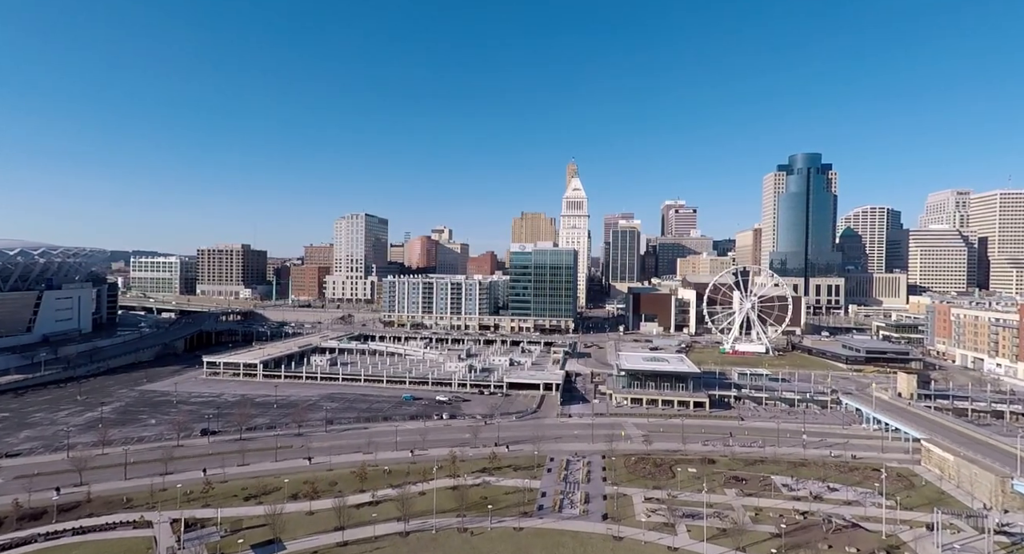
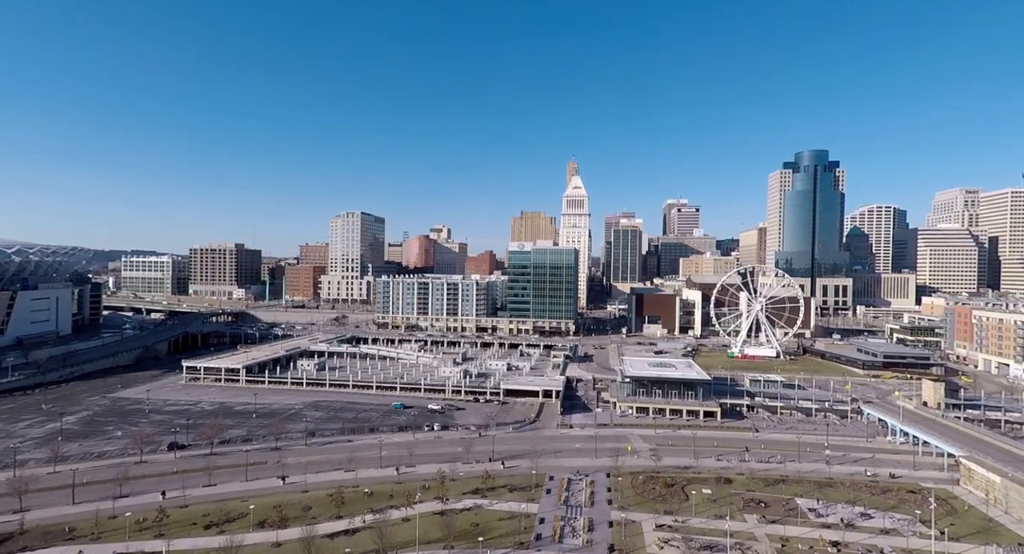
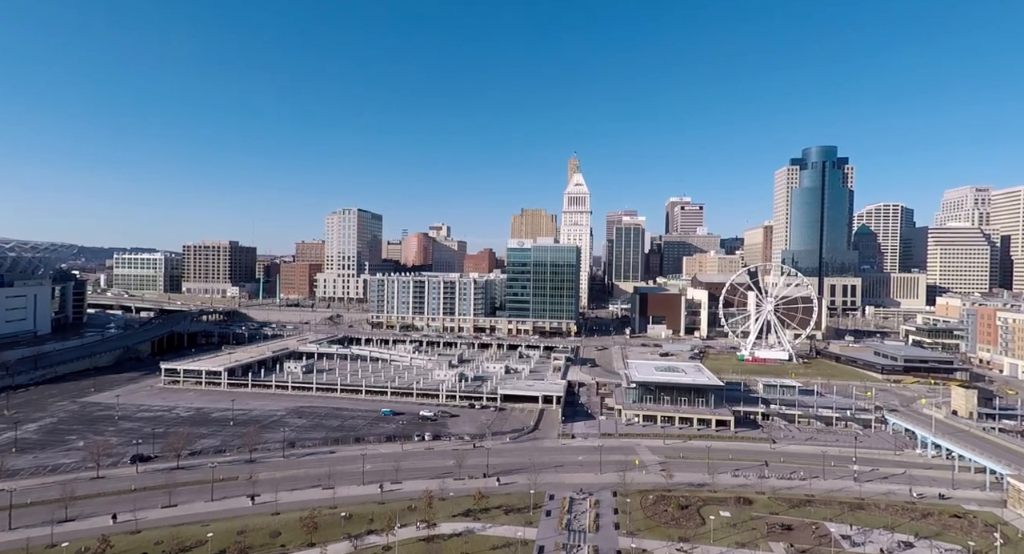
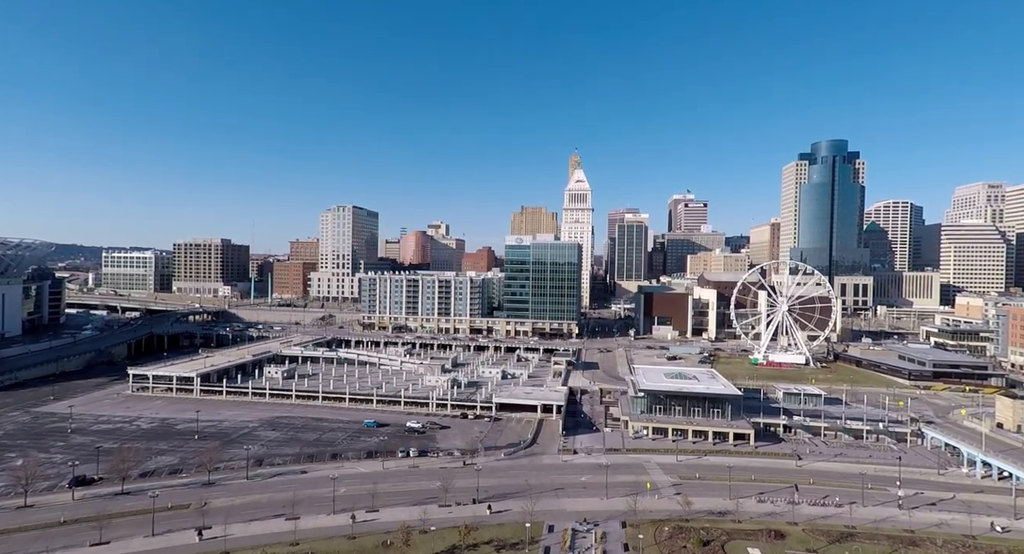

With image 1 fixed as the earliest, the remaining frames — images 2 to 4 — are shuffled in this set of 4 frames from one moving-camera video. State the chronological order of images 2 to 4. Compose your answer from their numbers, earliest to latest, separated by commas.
2, 3, 4
